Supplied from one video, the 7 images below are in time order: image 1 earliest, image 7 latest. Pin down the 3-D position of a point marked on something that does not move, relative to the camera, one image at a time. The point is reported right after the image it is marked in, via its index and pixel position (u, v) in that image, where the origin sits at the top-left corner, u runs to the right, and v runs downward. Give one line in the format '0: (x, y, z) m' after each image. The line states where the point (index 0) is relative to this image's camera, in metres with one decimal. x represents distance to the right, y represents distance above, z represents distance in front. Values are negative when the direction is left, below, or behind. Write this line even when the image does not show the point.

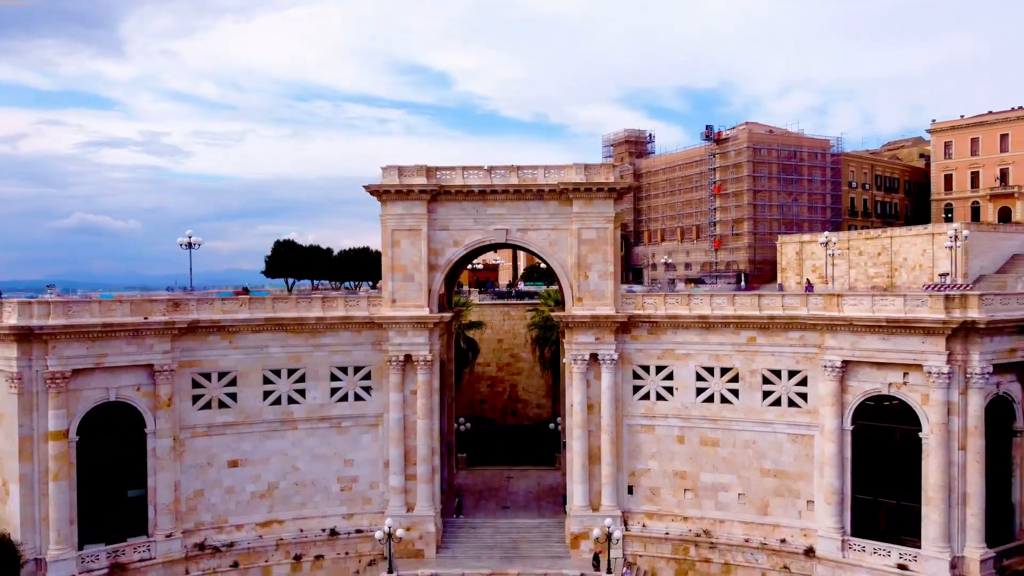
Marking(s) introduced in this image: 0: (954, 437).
0: (+10.7, -3.6, +19.1) m
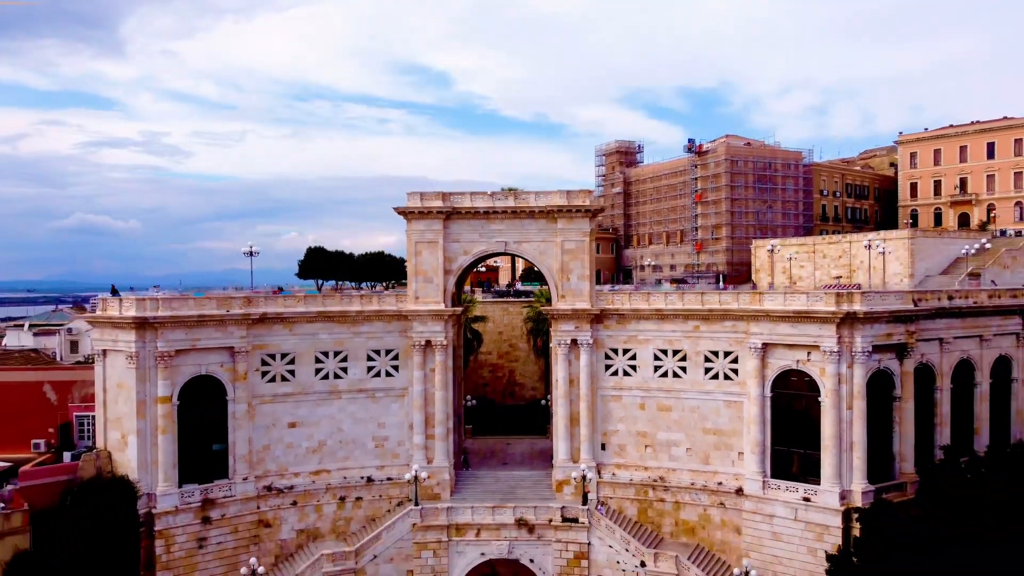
0: (+10.6, -3.6, +25.3) m
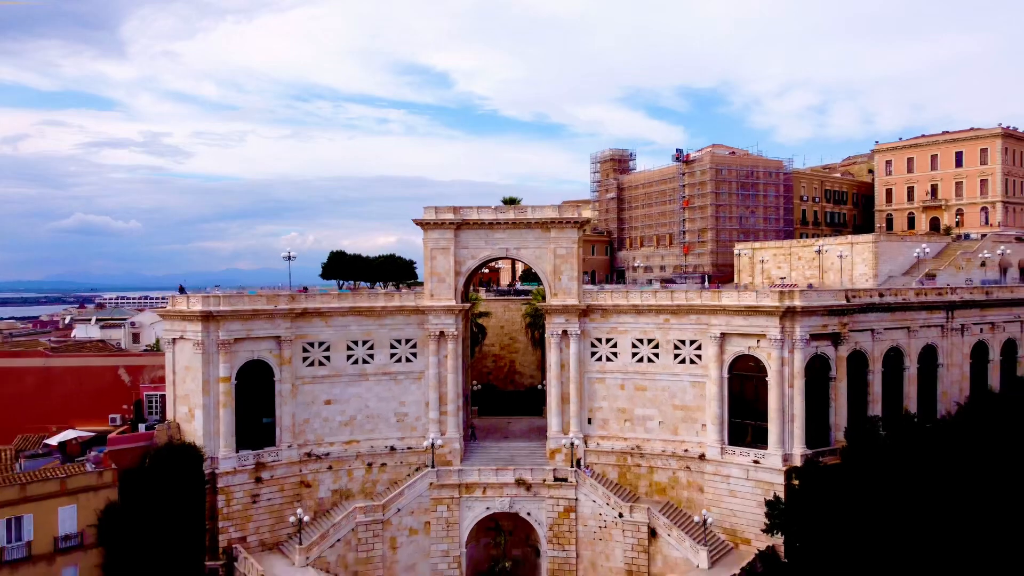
0: (+10.6, -3.5, +30.7) m
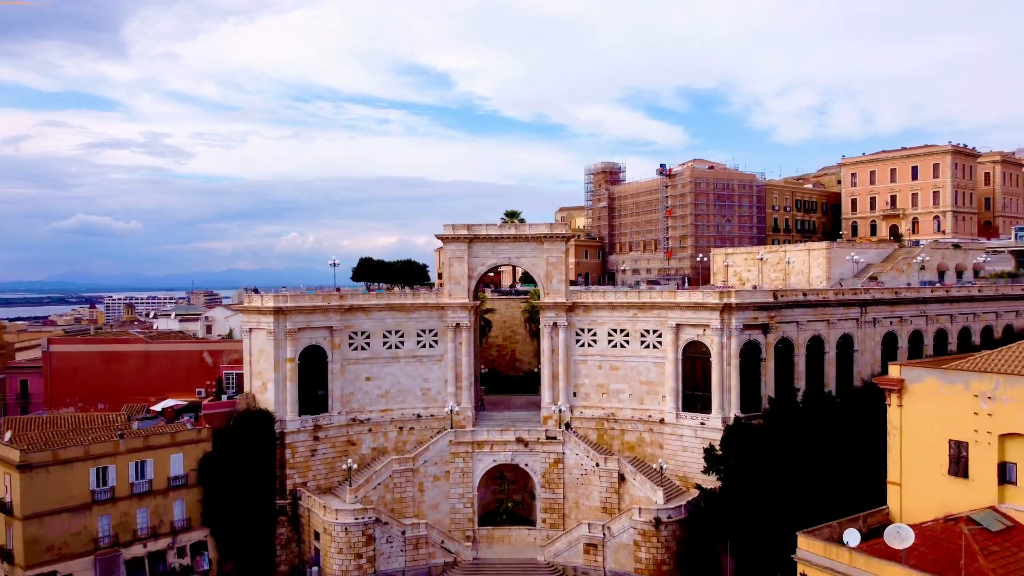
0: (+10.7, -3.6, +39.8) m
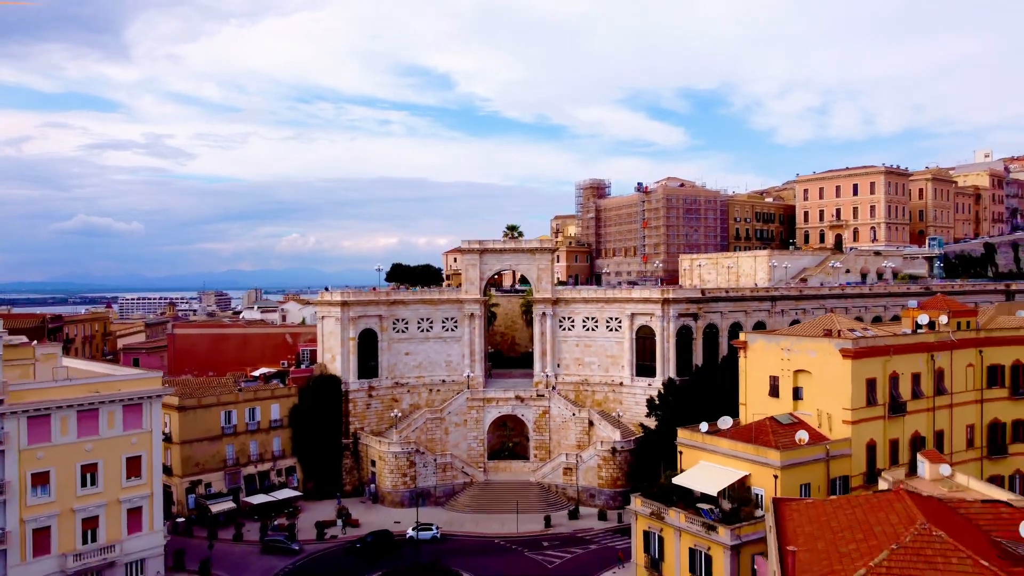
0: (+10.7, -3.5, +55.4) m
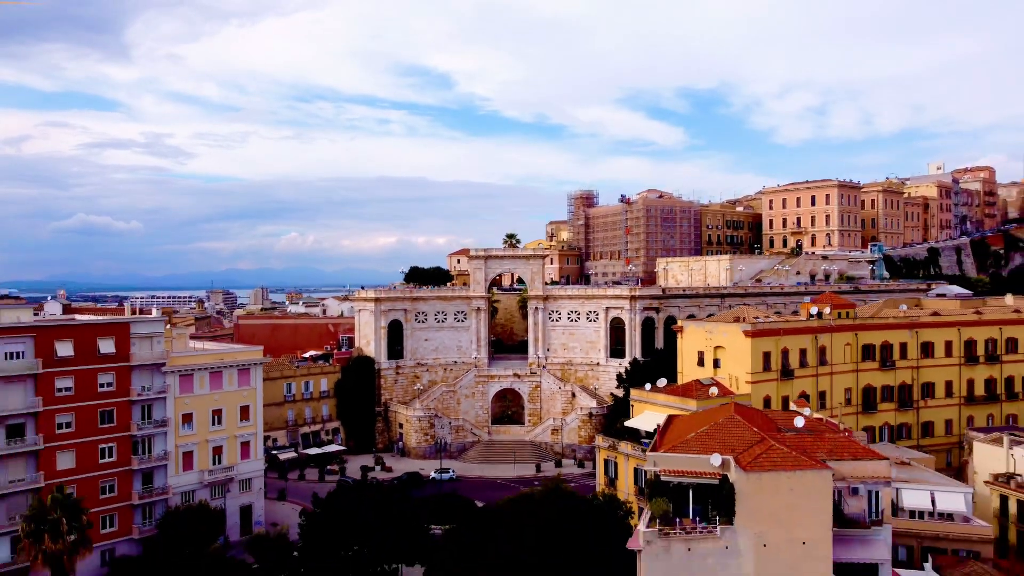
0: (+10.6, -3.4, +69.7) m
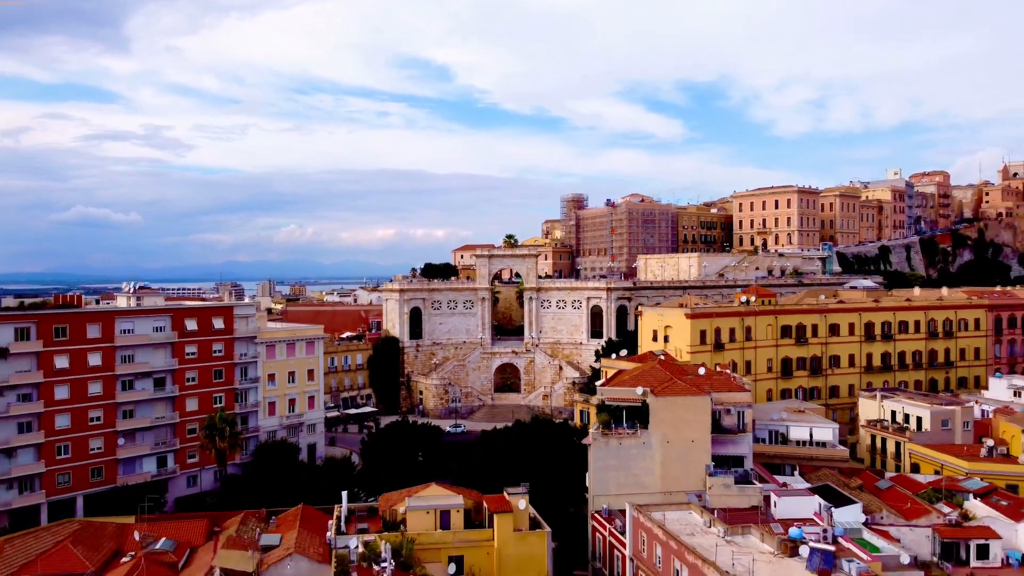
0: (+10.5, -2.7, +85.8) m
